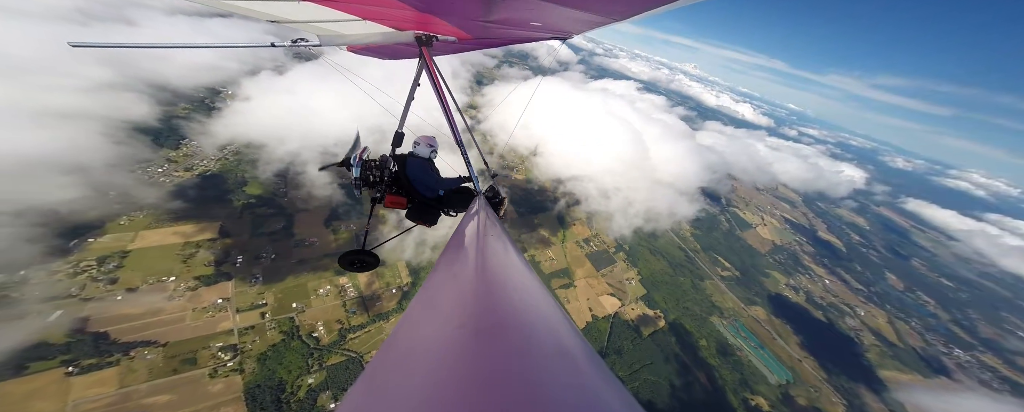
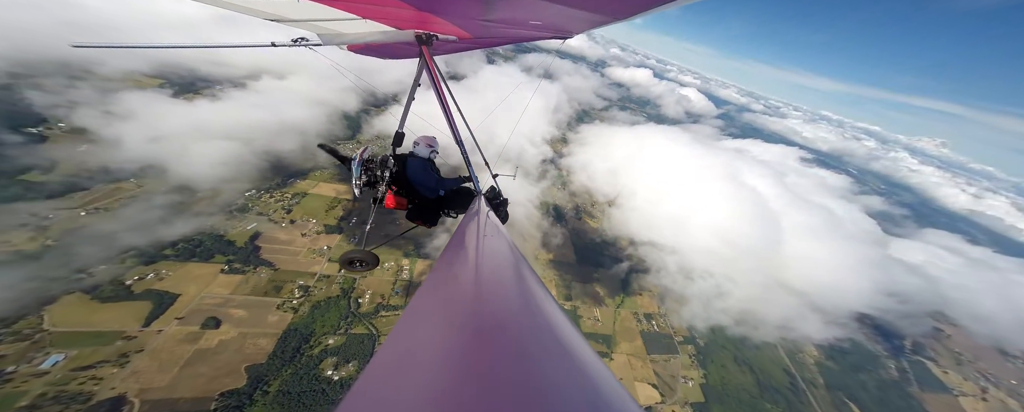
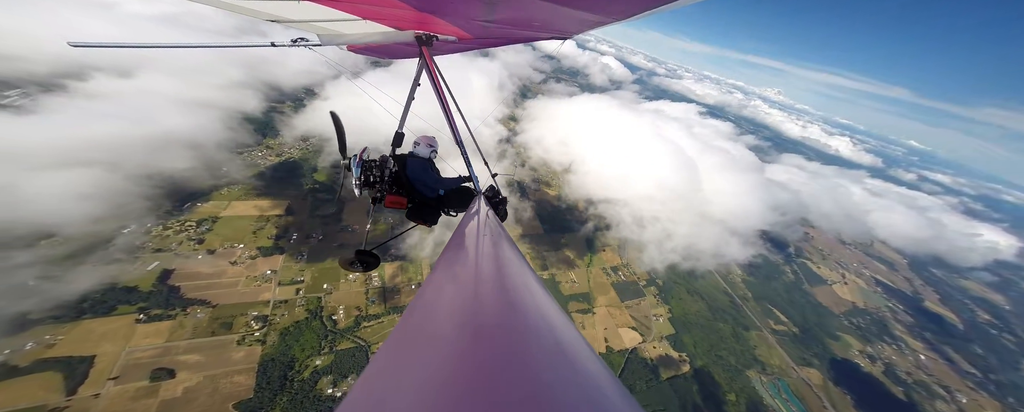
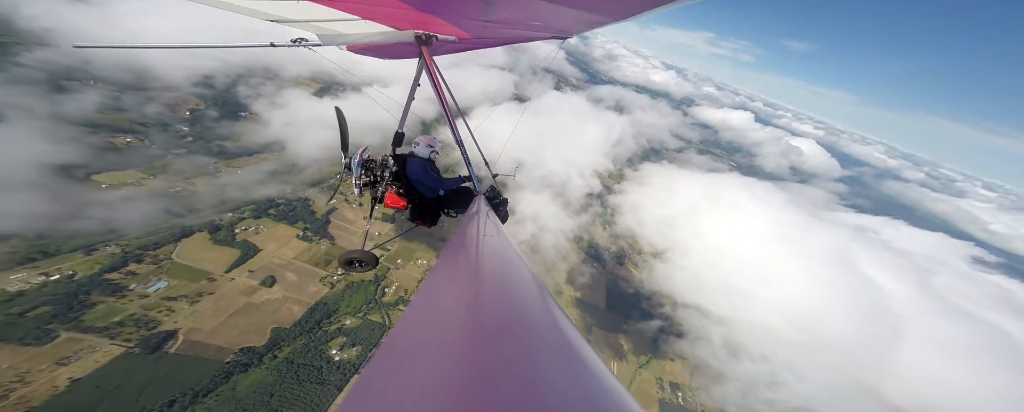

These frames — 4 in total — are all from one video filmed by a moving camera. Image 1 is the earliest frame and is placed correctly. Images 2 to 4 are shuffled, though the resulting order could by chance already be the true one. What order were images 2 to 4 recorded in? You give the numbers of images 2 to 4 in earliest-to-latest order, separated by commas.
3, 2, 4
